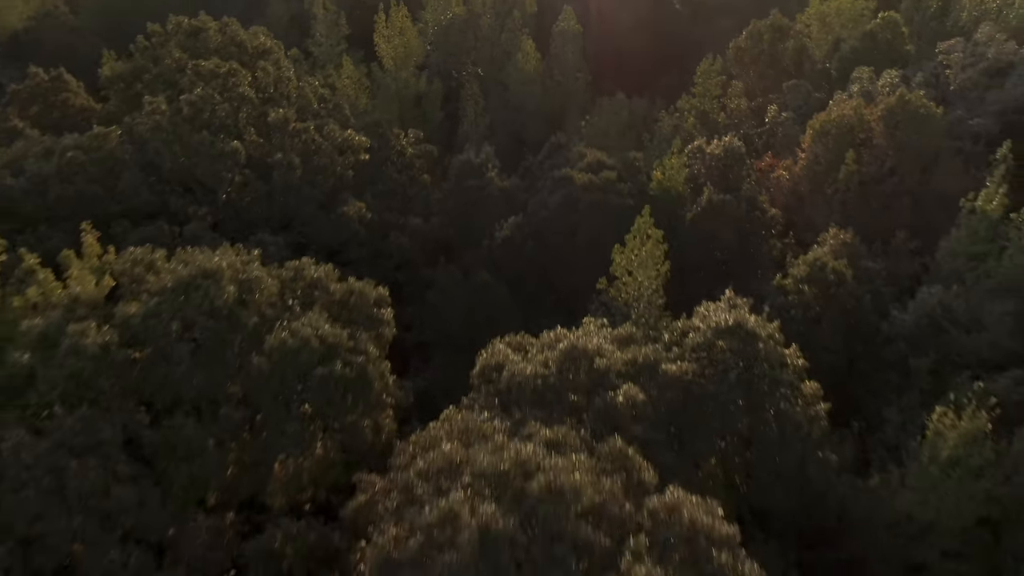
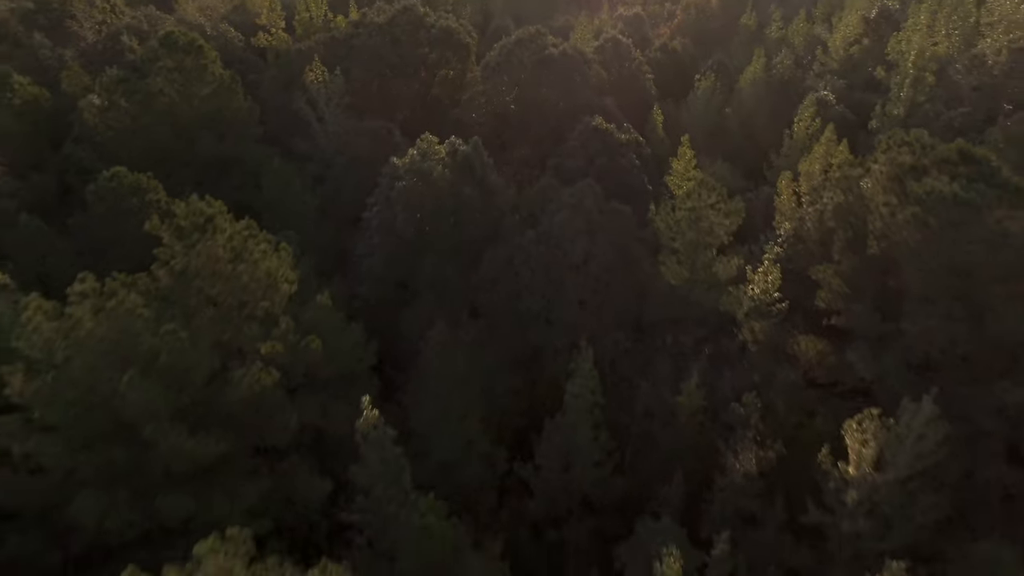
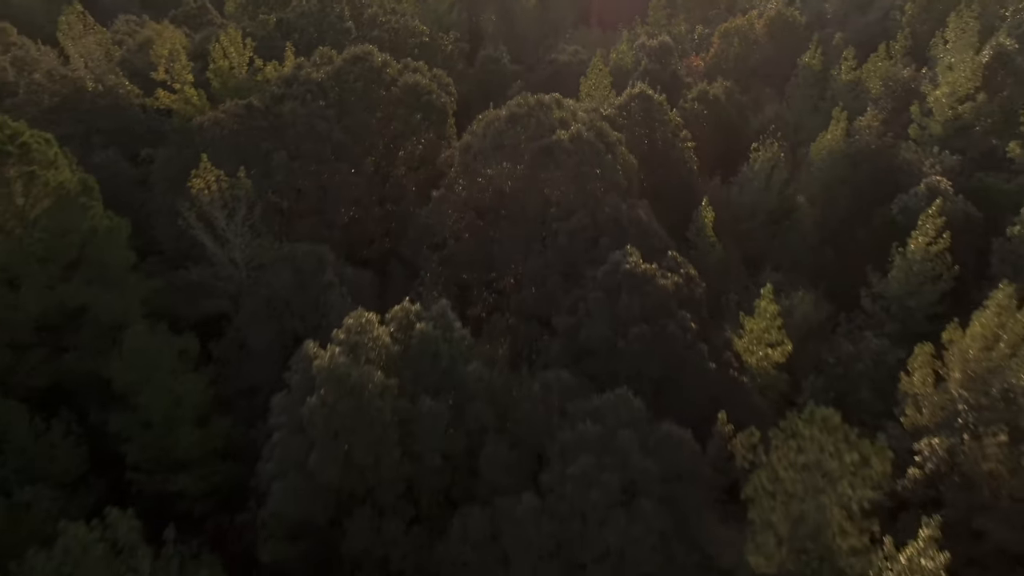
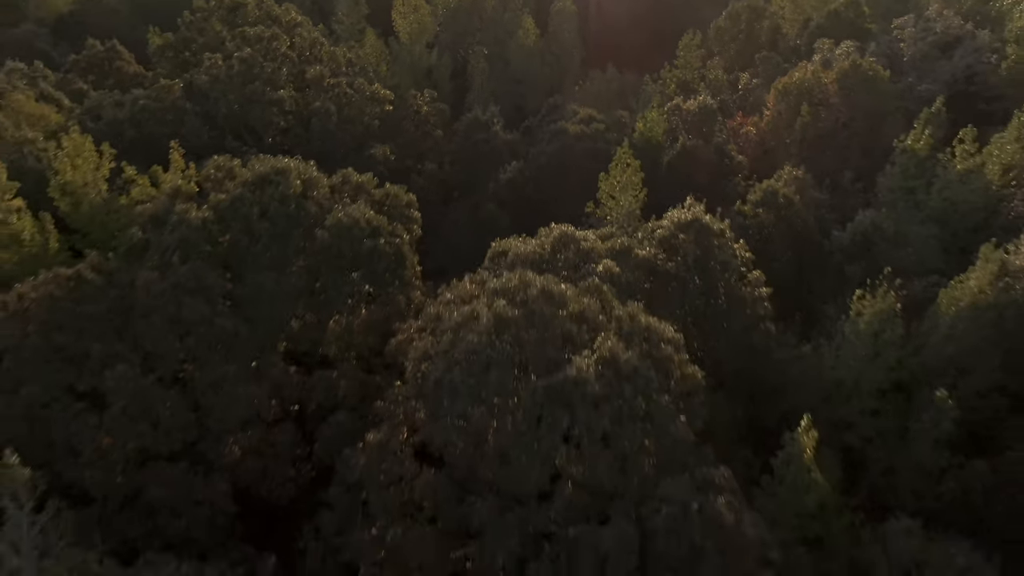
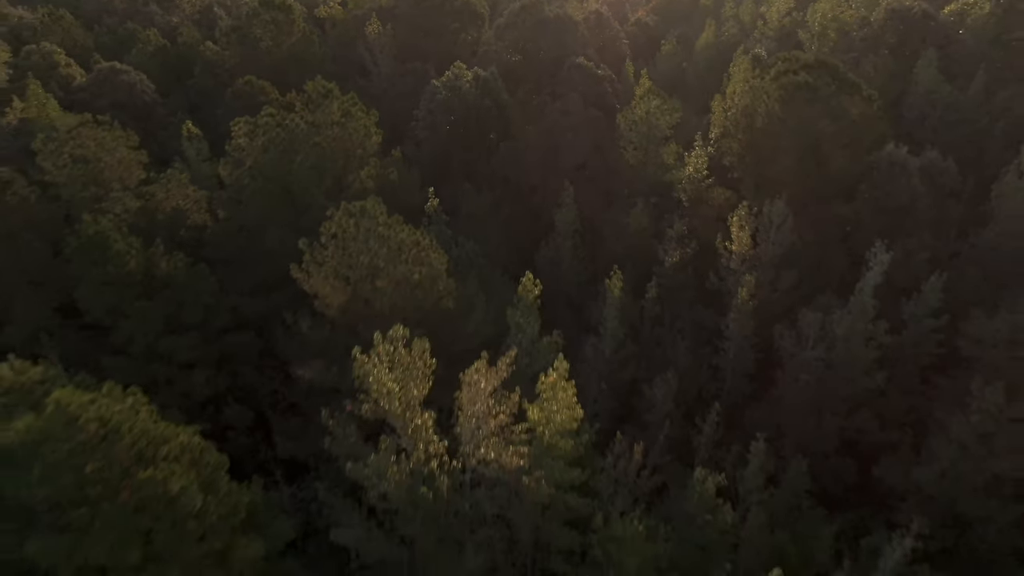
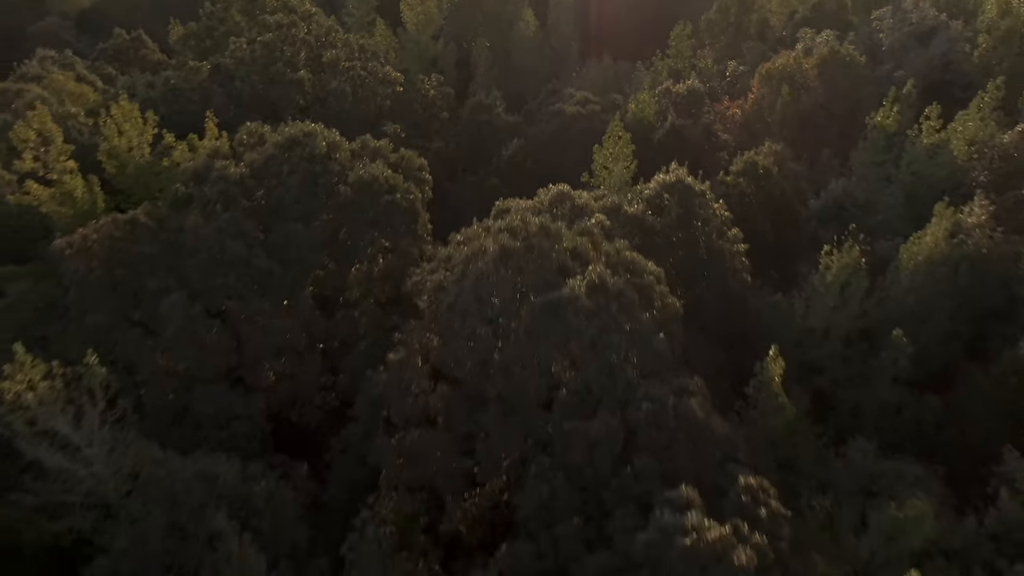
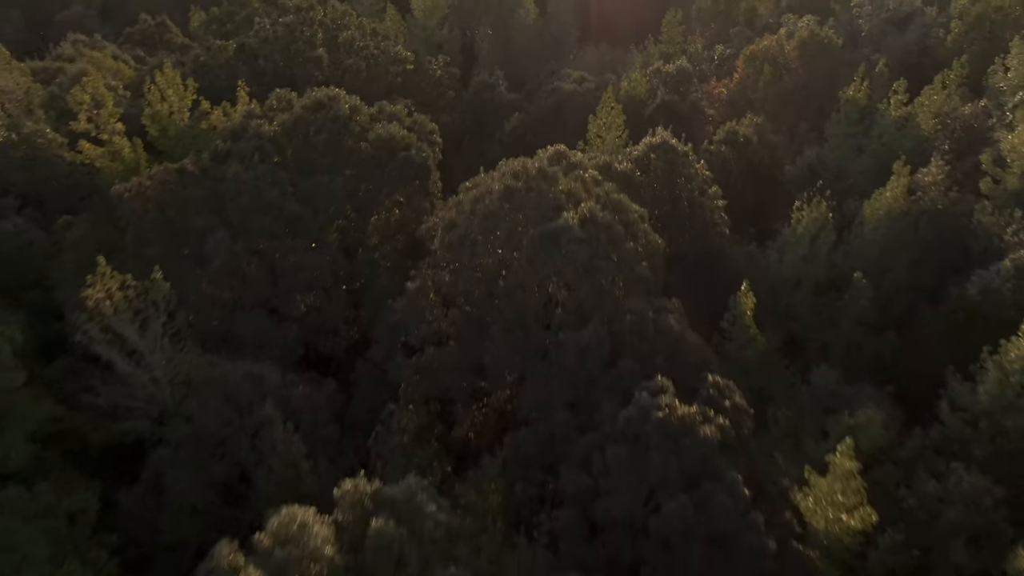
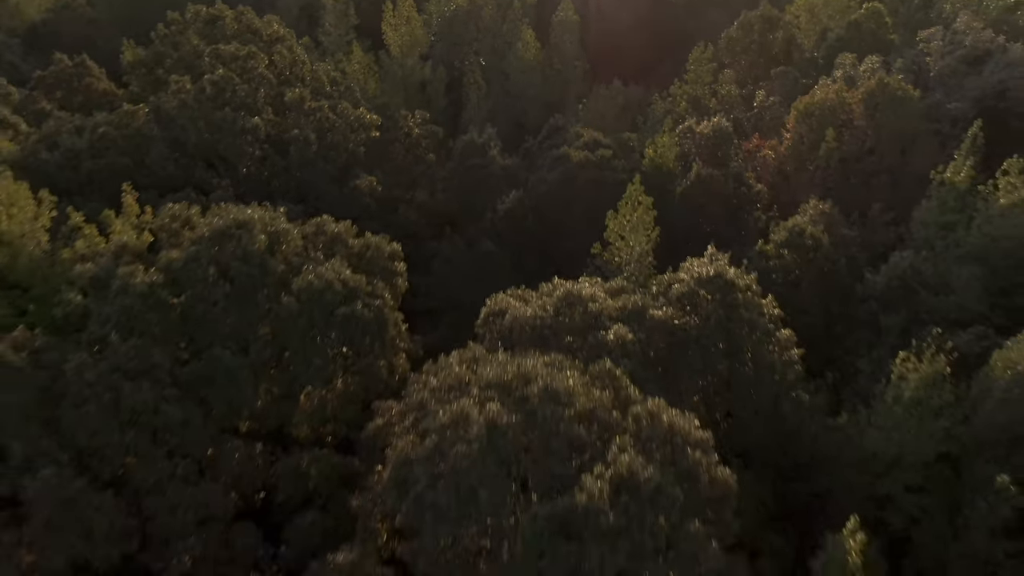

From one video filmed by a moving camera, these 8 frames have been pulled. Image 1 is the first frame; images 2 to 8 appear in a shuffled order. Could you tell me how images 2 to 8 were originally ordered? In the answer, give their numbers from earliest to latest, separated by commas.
8, 4, 6, 7, 3, 2, 5
